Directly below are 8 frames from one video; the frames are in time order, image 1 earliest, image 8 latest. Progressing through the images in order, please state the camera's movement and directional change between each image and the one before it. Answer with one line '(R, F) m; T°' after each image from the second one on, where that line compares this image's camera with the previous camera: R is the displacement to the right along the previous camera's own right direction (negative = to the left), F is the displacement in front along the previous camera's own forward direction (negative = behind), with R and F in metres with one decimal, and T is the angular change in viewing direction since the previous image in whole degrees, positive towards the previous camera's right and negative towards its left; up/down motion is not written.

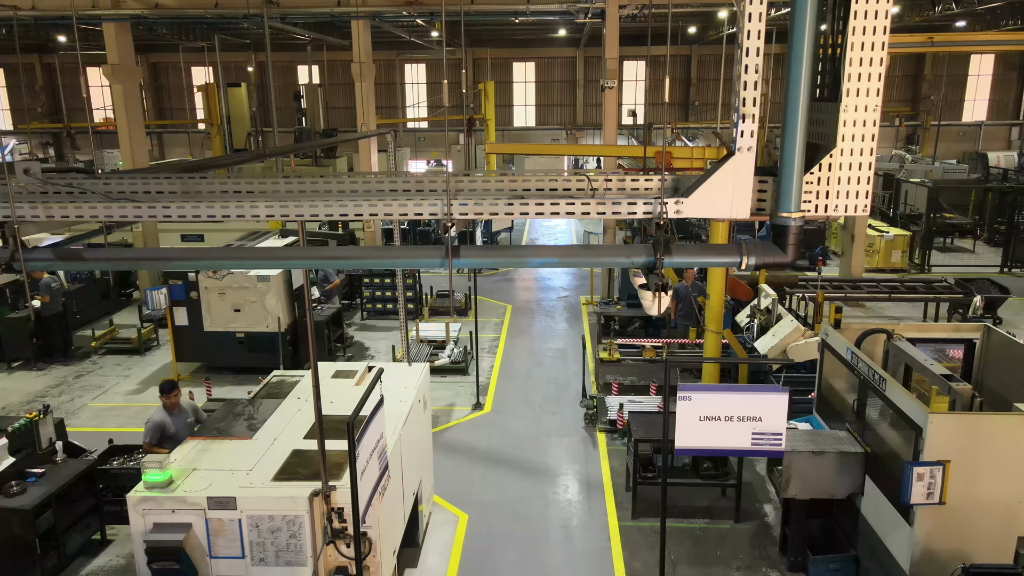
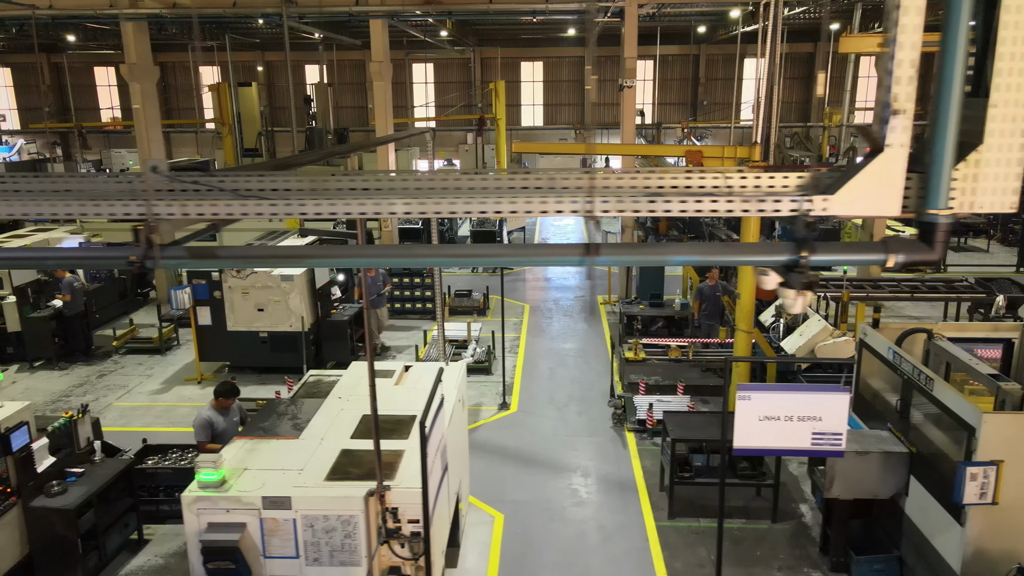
(-0.4, 0.0) m; 0°
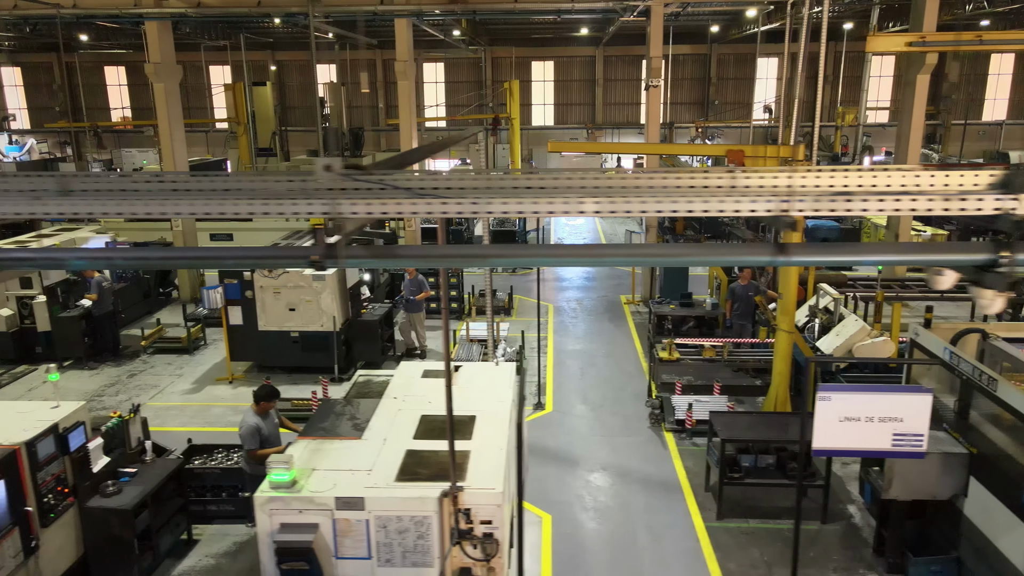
(-0.5, 0.0) m; 0°
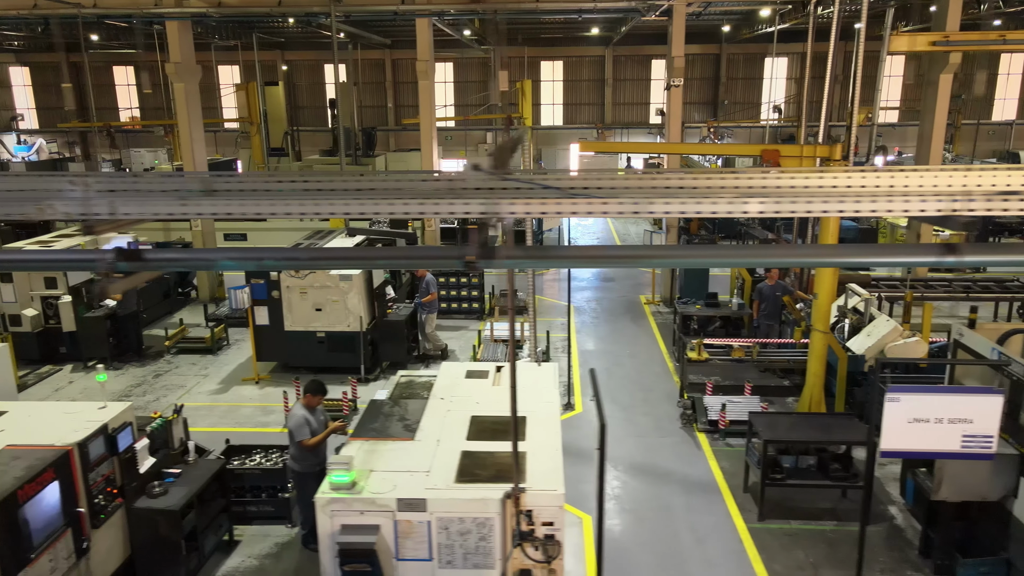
(-0.4, 0.0) m; 0°
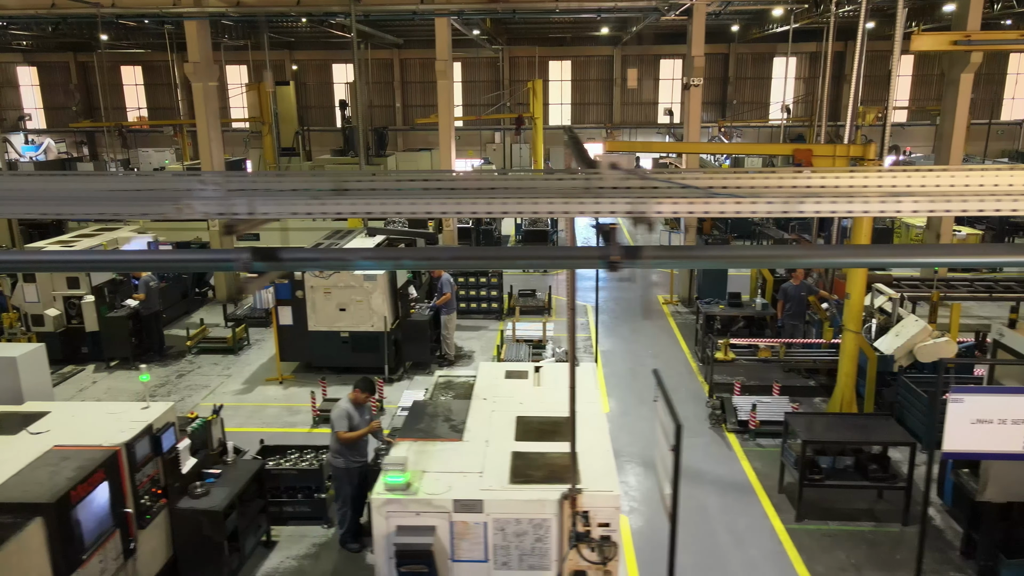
(-0.4, 0.0) m; 0°
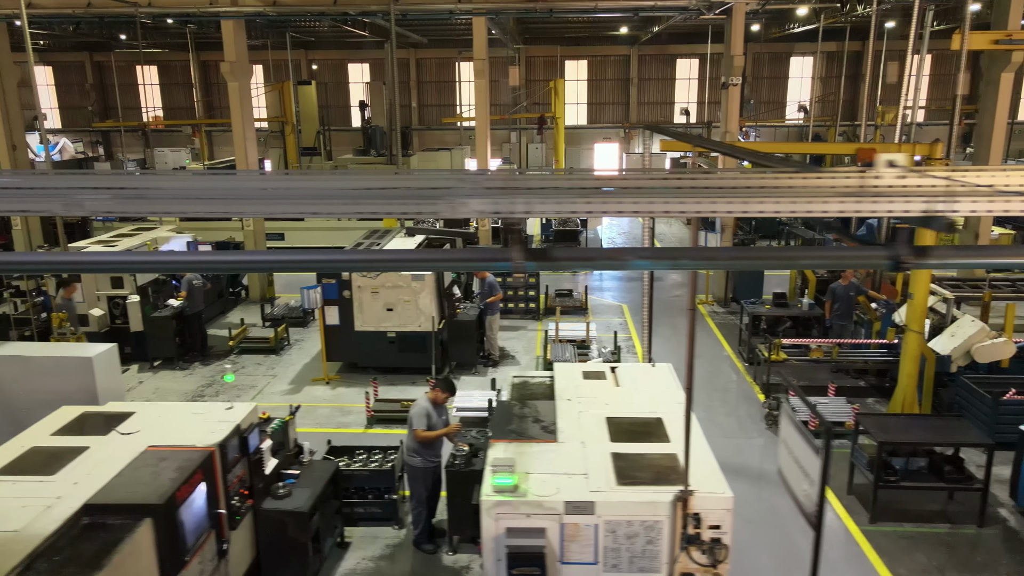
(-0.7, 0.0) m; 0°
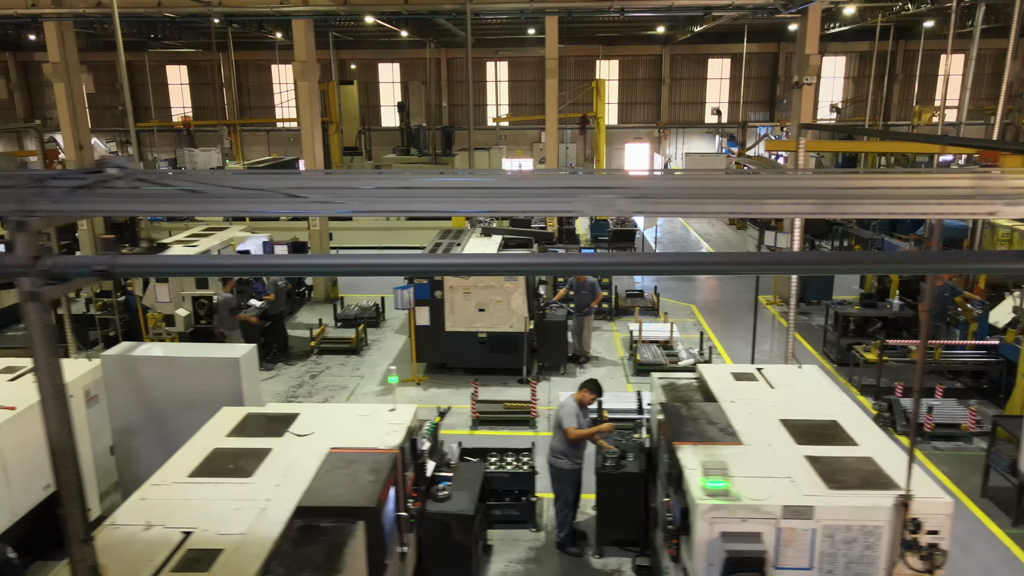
(-1.4, 0.0) m; 0°
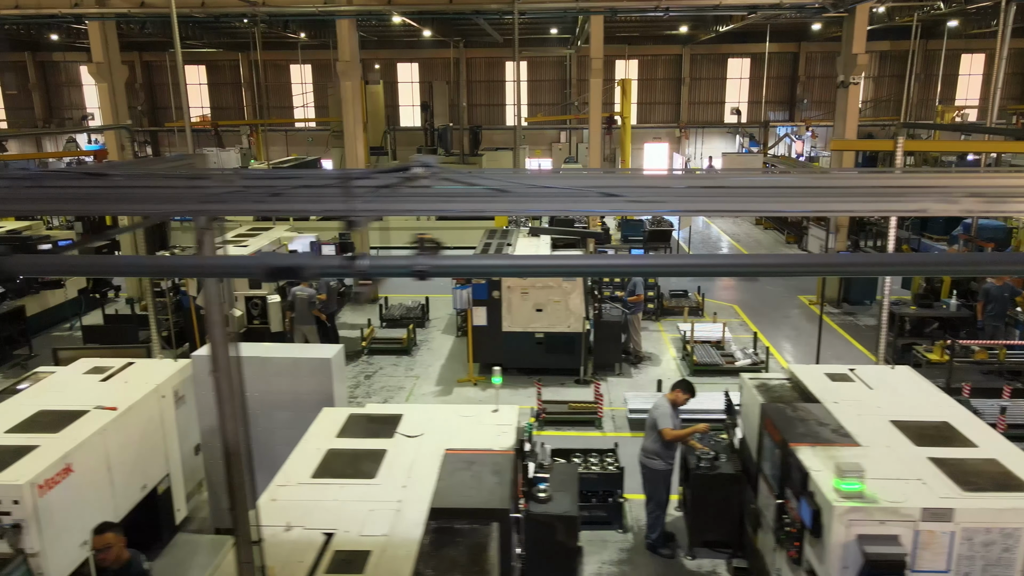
(-0.9, 0.0) m; 0°
